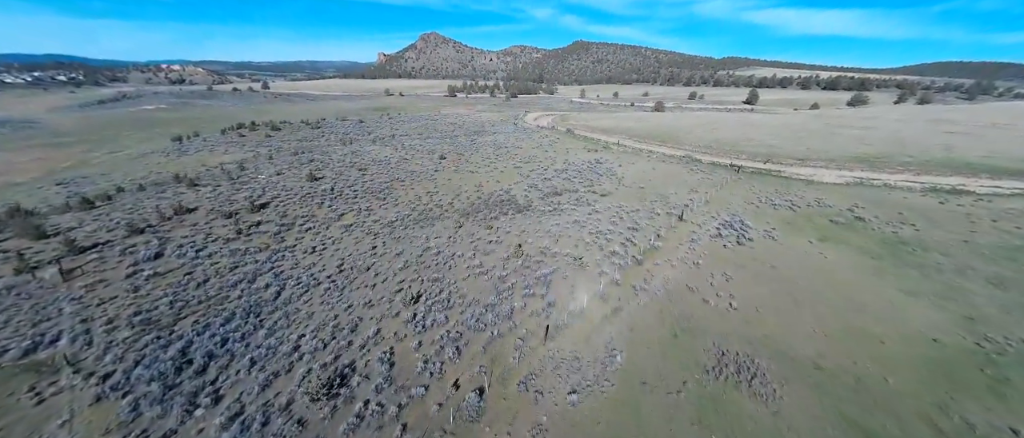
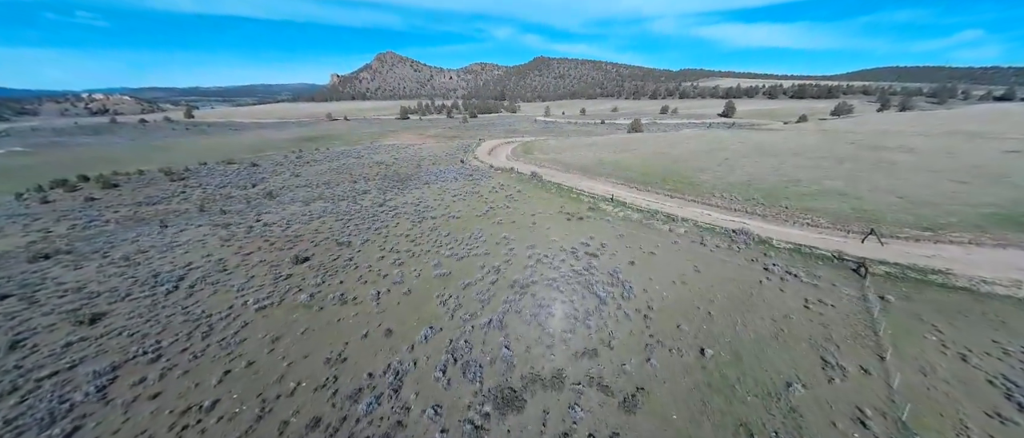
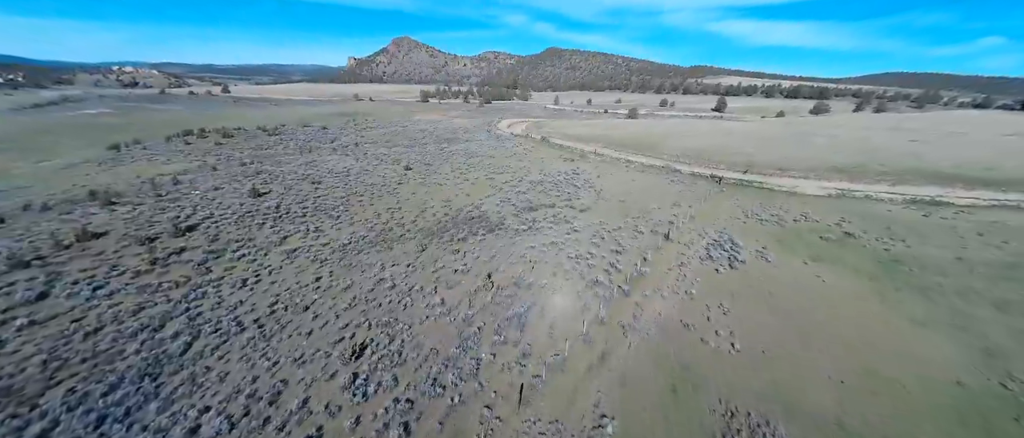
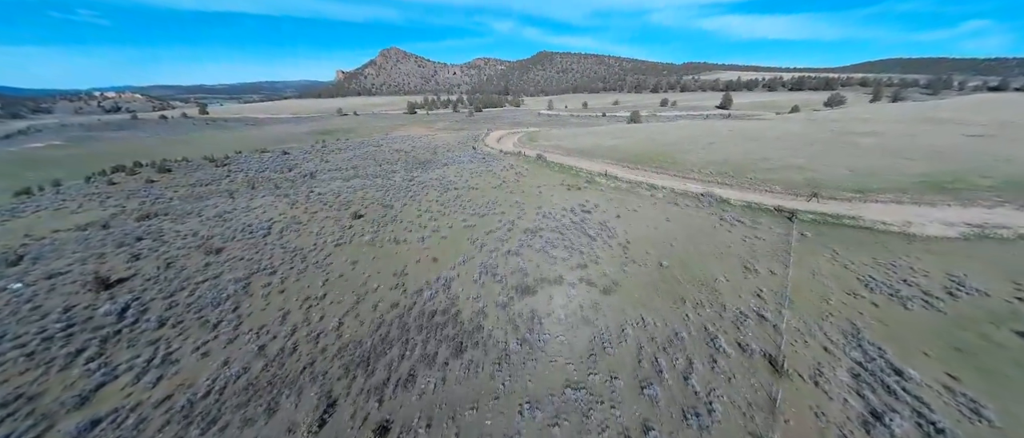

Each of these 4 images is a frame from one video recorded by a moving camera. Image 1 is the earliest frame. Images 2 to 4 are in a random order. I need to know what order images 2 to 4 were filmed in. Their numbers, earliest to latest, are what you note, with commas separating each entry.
3, 4, 2
